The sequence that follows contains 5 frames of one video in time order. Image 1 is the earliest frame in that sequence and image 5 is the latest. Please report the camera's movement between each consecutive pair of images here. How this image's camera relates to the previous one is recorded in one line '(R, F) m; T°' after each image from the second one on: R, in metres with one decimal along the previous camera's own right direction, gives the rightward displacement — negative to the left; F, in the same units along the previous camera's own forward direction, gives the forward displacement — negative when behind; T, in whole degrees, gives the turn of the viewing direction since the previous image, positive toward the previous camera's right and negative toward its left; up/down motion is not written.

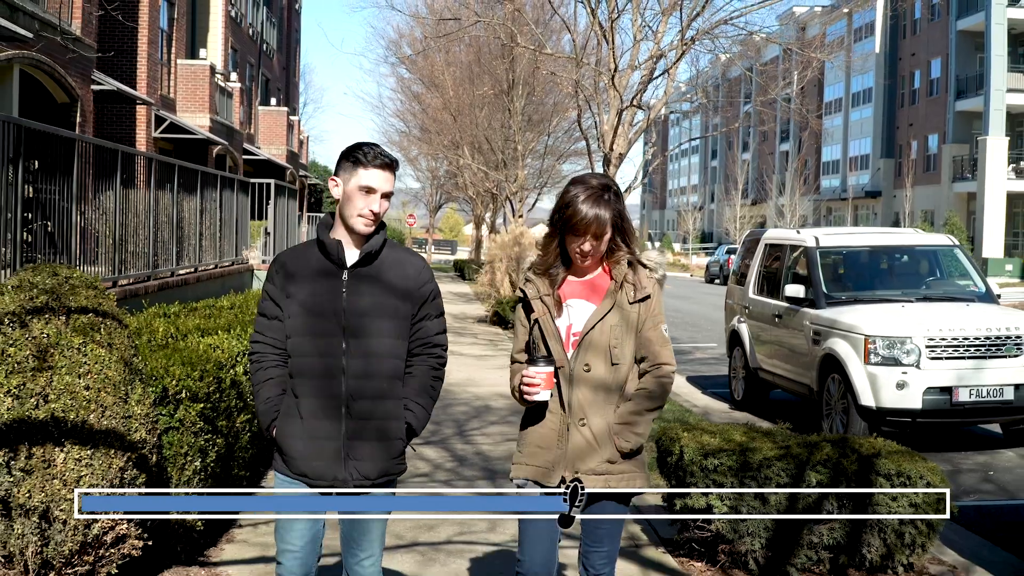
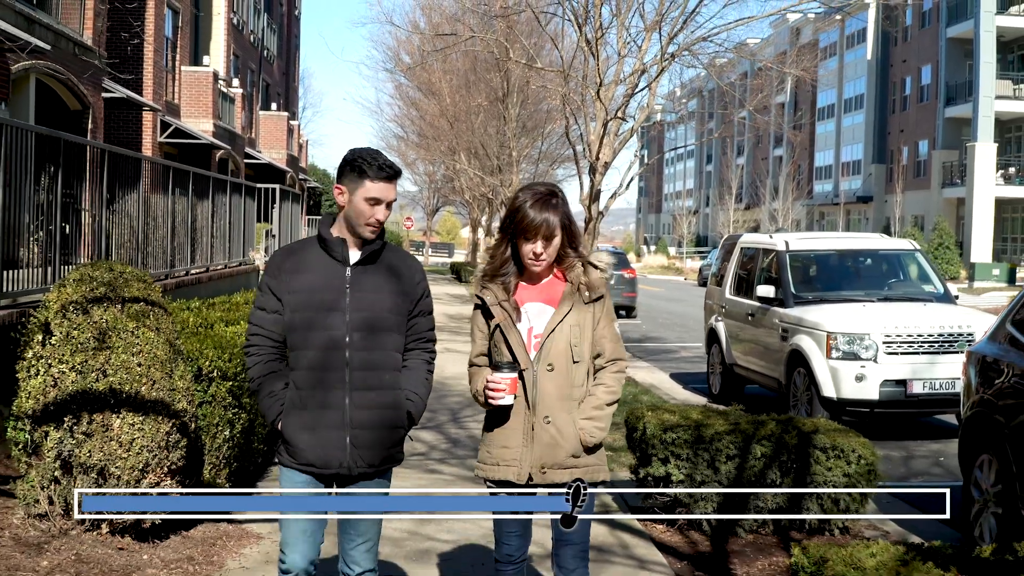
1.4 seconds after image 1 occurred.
(+0.1, -0.8) m; 0°
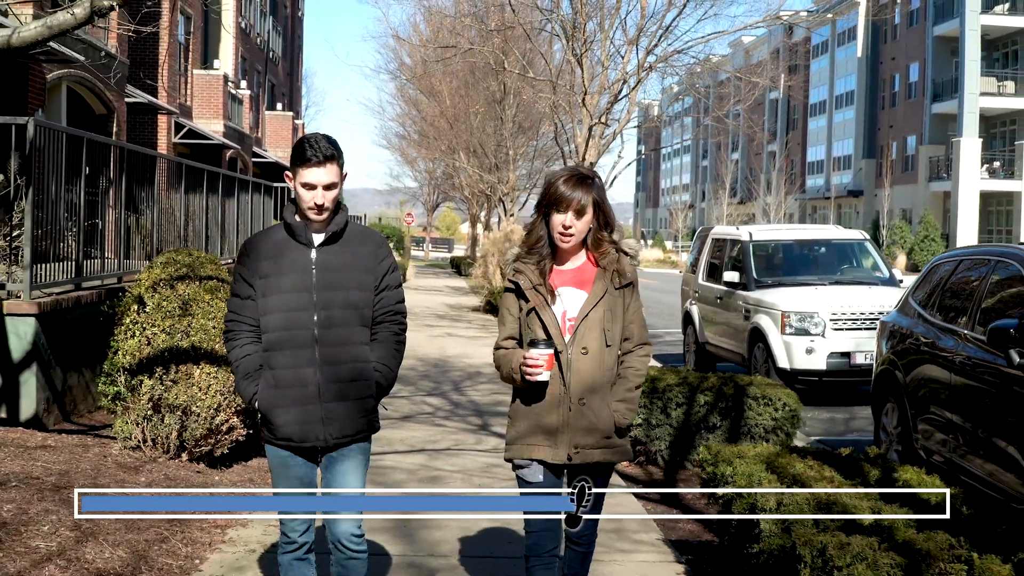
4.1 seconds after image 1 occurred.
(+0.1, -1.5) m; 0°
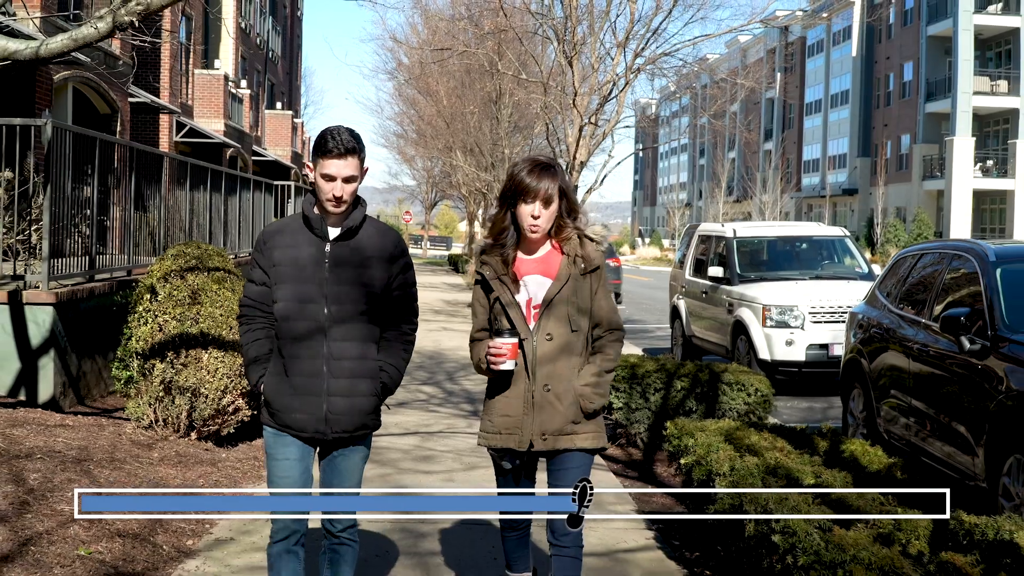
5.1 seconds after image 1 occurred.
(+0.1, -0.5) m; 0°
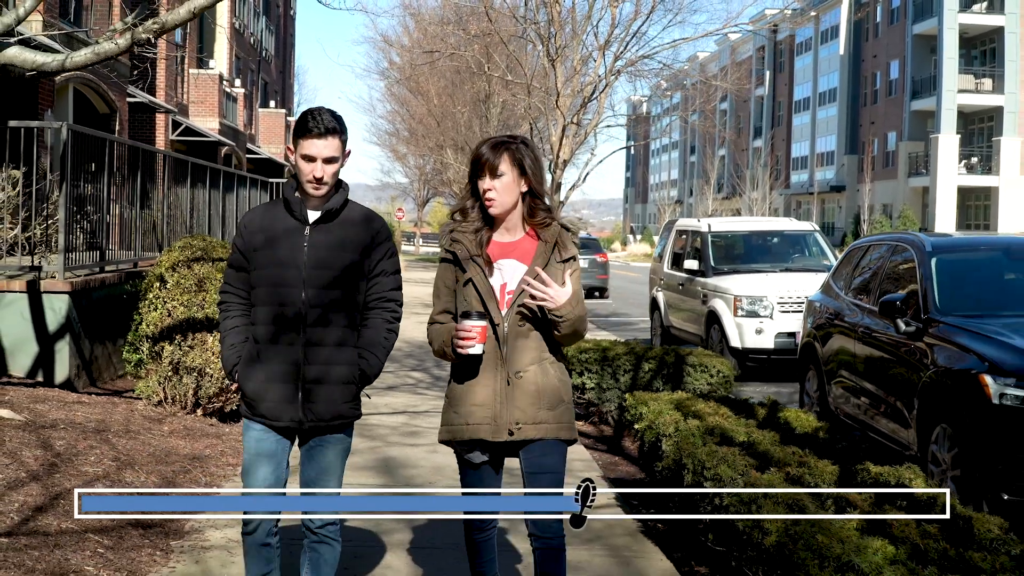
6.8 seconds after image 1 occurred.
(+0.1, -0.7) m; 0°
